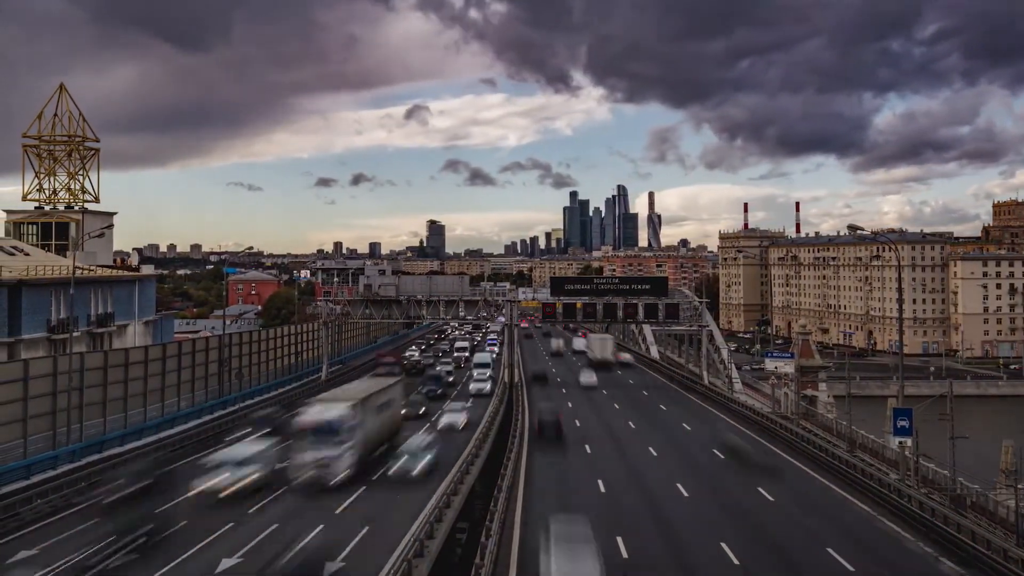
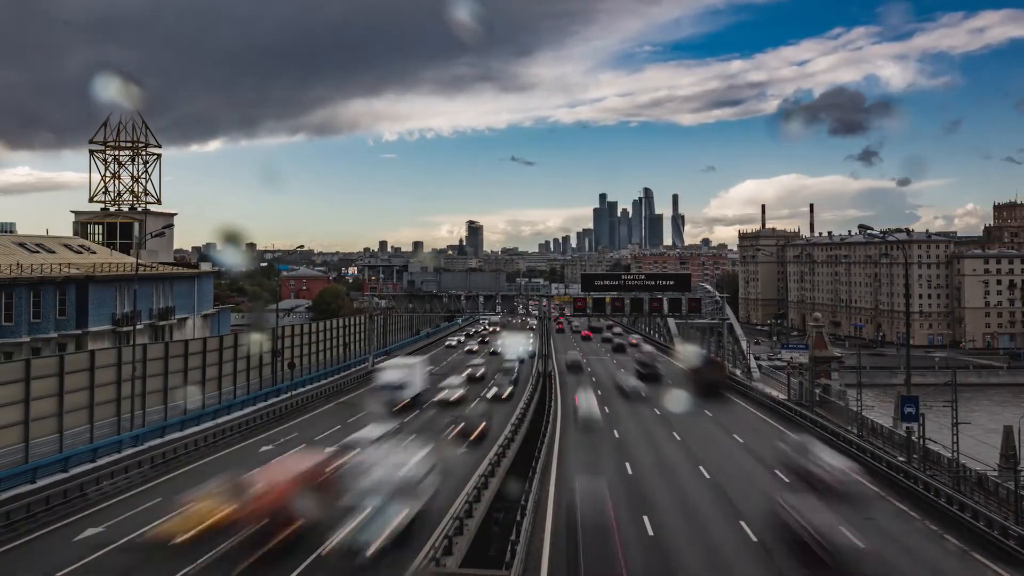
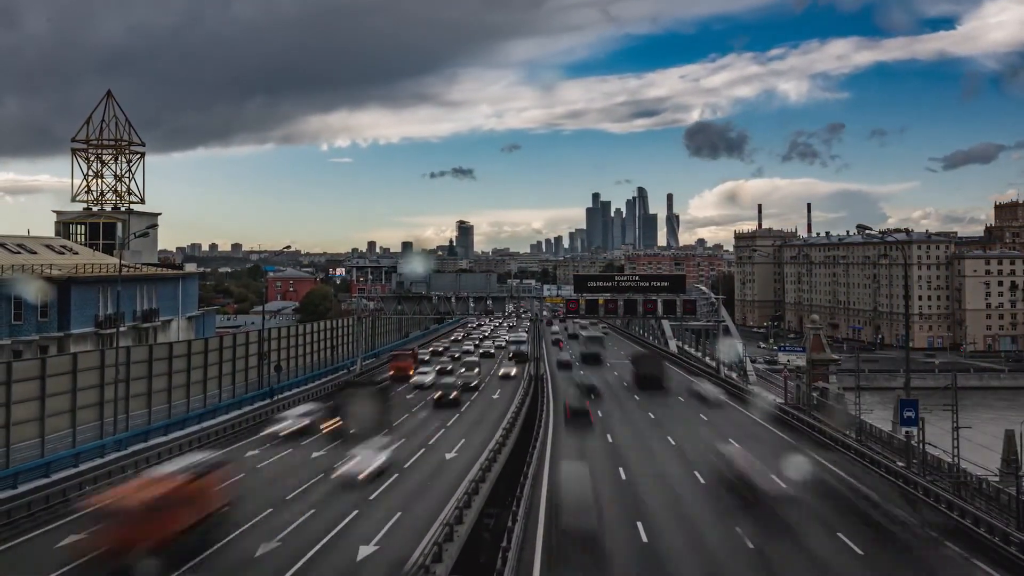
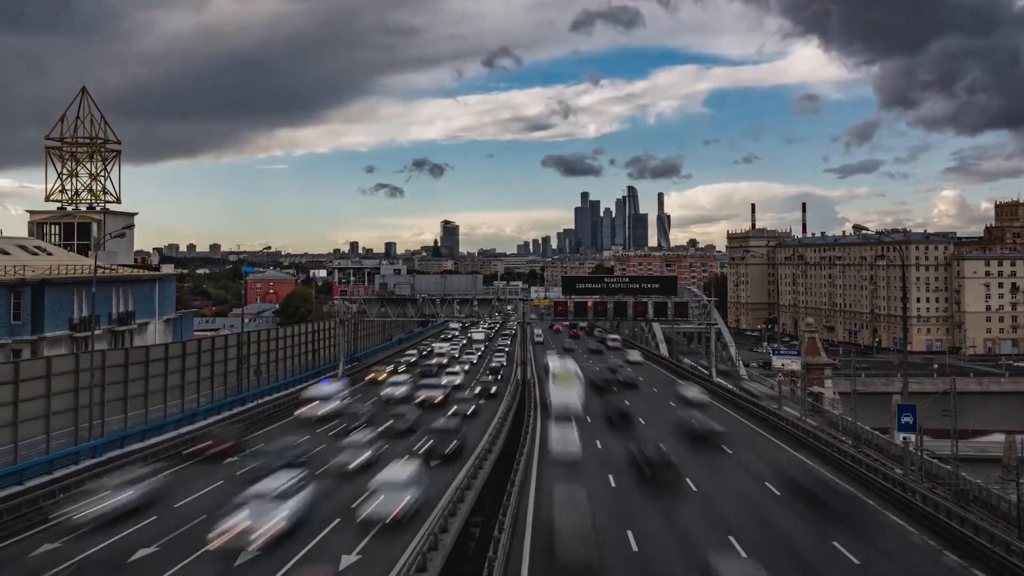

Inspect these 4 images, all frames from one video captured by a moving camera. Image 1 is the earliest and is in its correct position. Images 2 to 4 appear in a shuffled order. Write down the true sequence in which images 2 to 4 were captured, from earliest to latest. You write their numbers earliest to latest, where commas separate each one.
4, 3, 2
